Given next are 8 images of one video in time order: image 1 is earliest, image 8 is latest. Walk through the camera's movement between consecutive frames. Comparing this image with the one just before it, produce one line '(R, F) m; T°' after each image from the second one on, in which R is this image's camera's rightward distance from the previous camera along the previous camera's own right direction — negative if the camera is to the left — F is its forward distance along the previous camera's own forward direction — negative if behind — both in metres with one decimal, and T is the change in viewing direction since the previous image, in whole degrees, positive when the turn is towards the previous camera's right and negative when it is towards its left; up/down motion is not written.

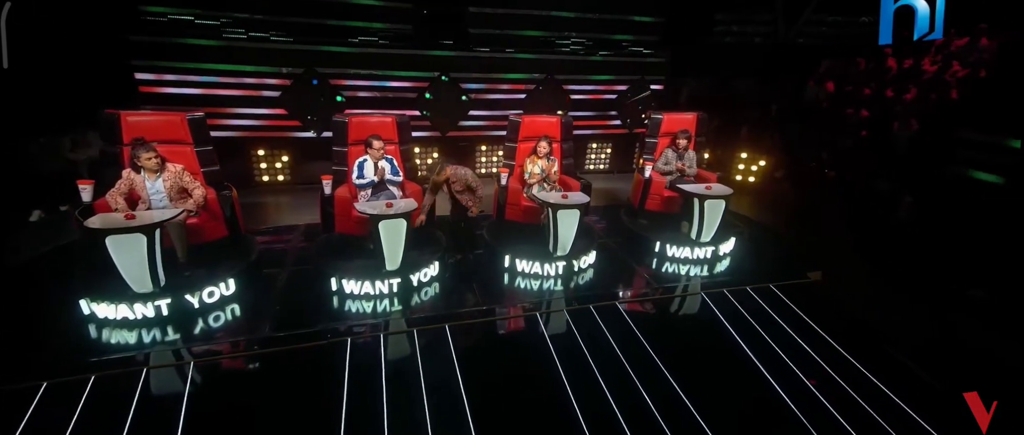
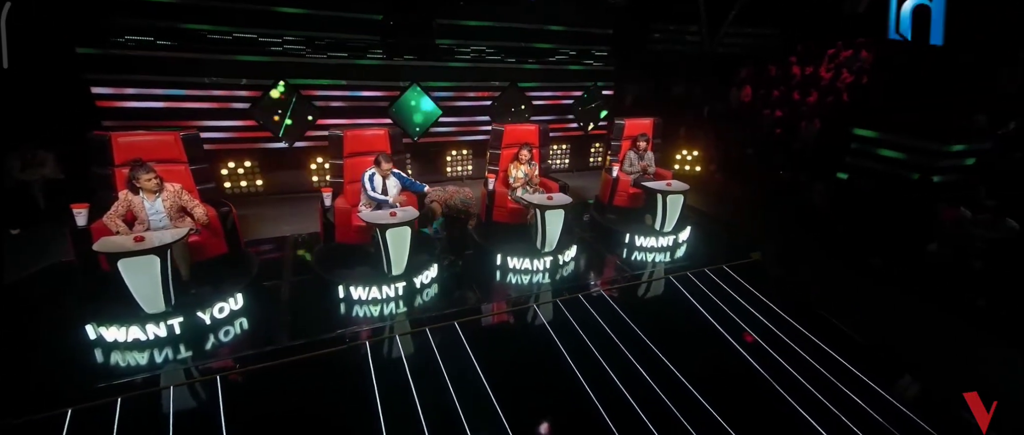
(-0.5, -0.3) m; +8°
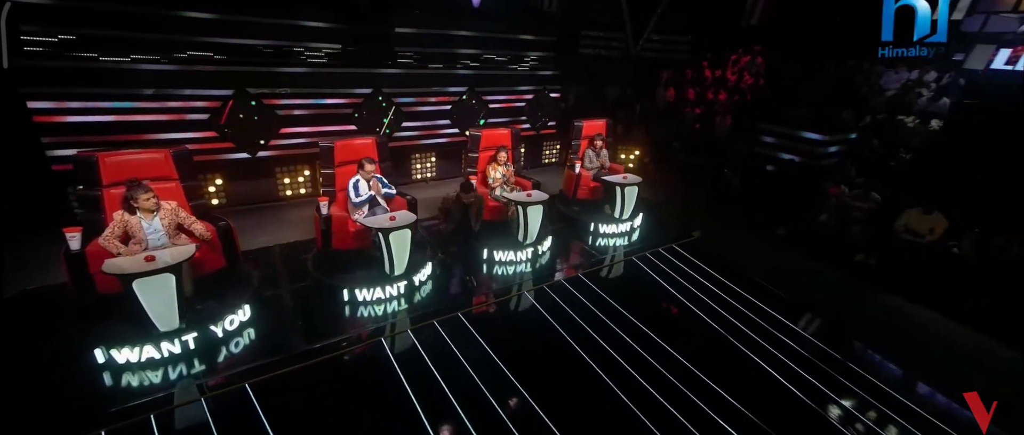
(-0.6, -0.4) m; +10°
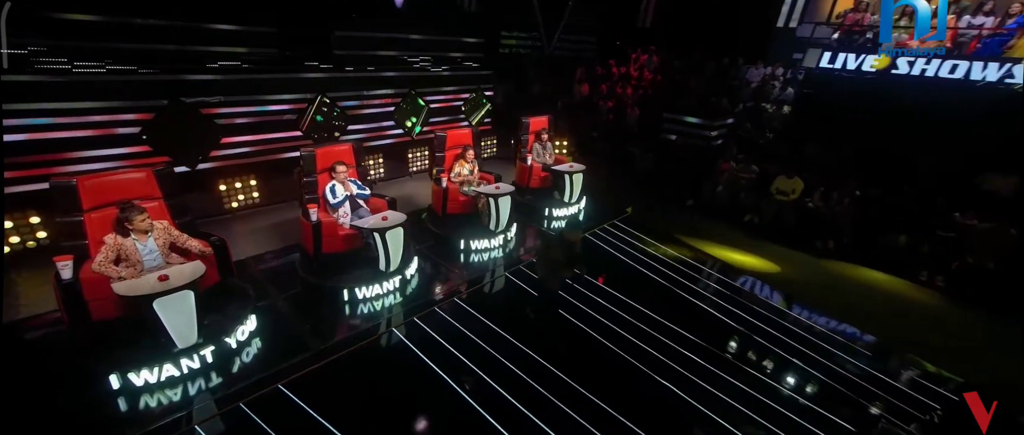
(-0.8, -0.4) m; +13°
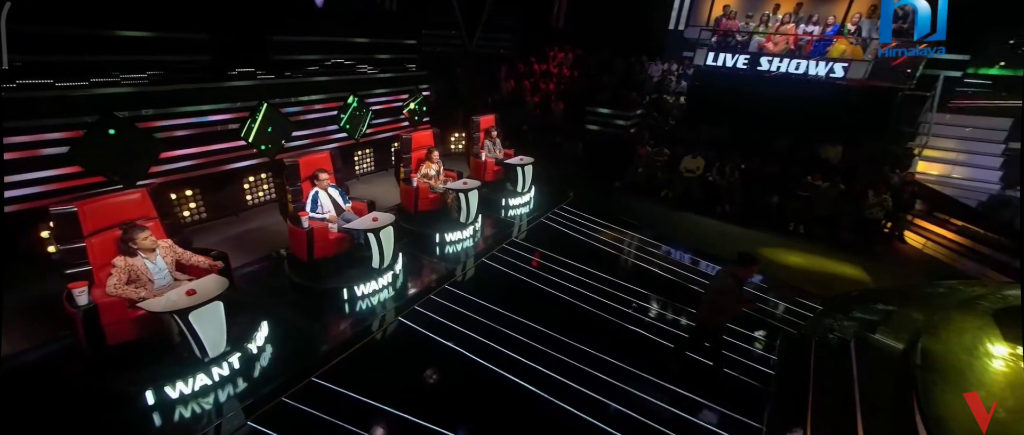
(-0.7, -0.5) m; +12°
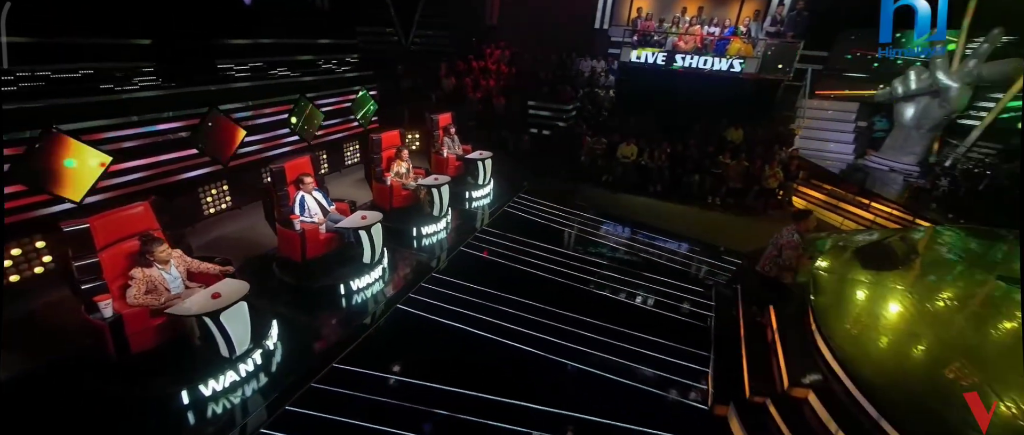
(-0.6, -0.5) m; +10°
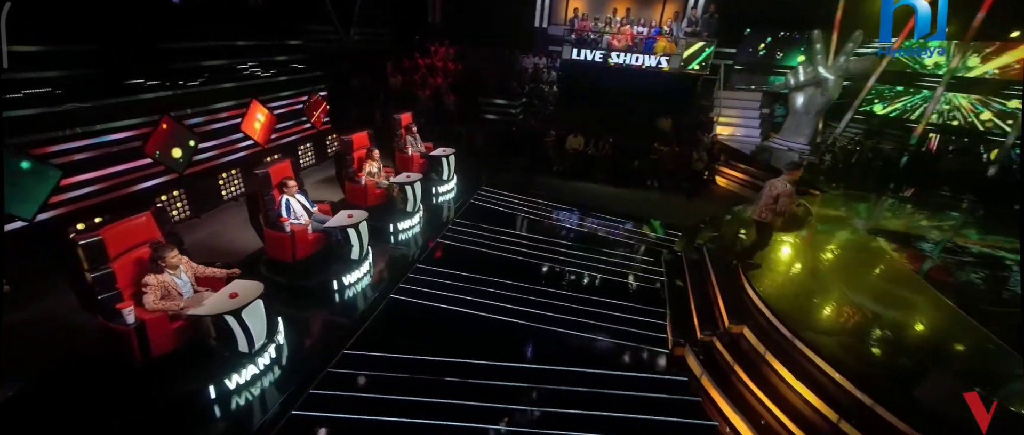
(-0.5, -0.5) m; +8°
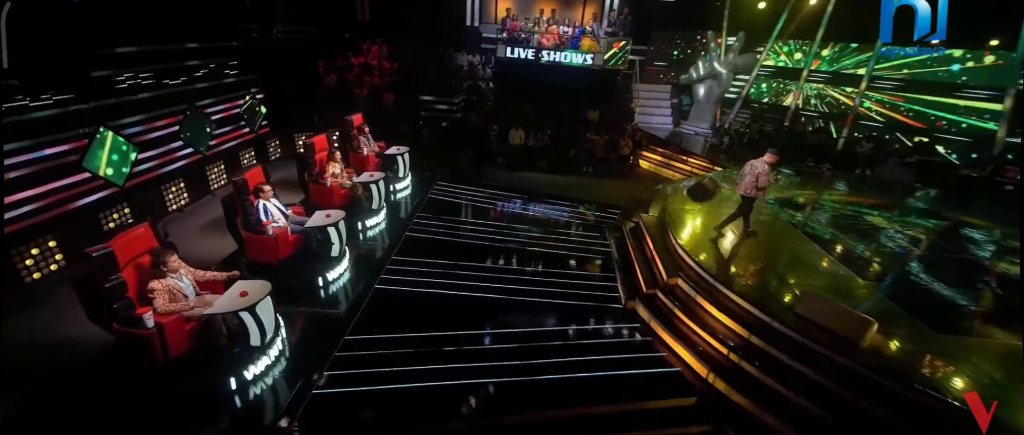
(-0.5, -0.6) m; +10°
